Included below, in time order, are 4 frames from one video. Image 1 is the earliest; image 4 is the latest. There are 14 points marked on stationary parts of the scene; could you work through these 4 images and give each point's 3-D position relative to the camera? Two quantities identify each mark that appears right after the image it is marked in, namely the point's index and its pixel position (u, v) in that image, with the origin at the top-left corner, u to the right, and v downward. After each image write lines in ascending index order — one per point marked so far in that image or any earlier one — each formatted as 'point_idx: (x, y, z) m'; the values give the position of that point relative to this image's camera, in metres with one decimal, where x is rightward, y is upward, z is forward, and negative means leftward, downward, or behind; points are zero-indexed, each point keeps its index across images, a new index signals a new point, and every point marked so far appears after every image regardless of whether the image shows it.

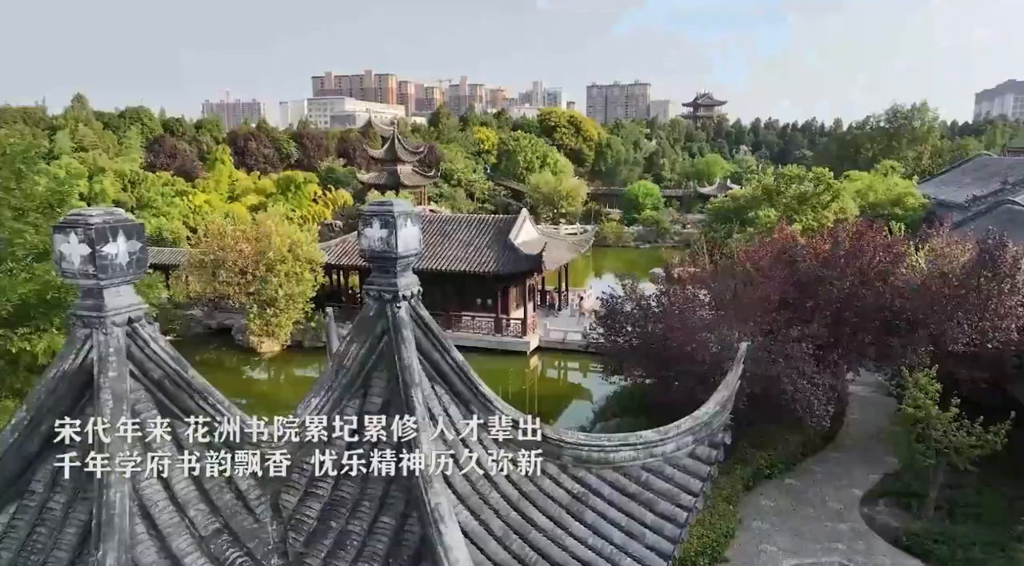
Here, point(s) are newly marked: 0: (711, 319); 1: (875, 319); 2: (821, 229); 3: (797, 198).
0: (+2.1, -0.4, +7.8) m
1: (+3.9, -0.4, +8.2) m
2: (+4.1, +0.7, +10.0) m
3: (+5.4, +1.6, +14.3) m
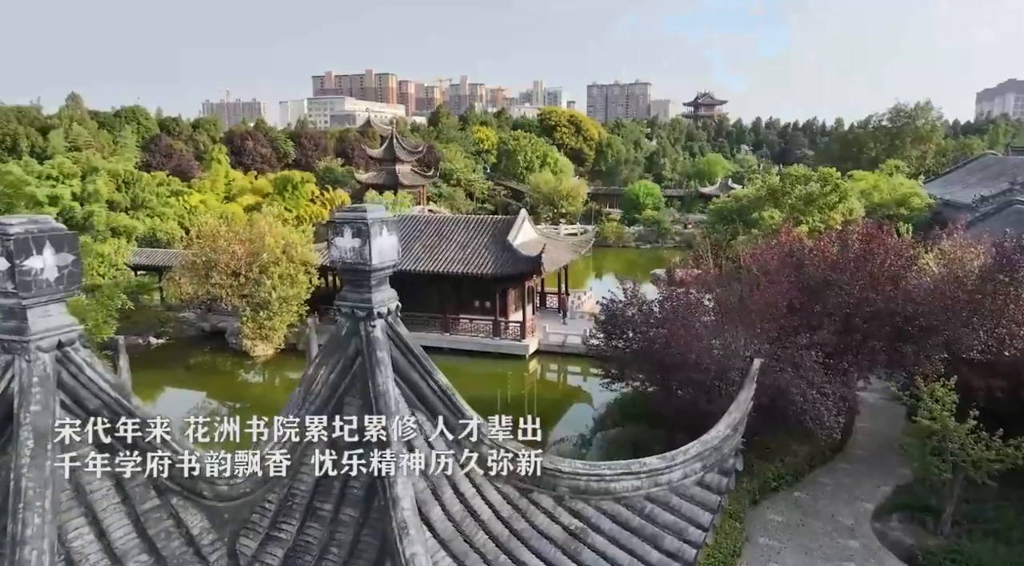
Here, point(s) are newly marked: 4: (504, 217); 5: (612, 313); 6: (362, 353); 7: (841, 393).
0: (+2.0, -0.4, +7.5) m
1: (+3.9, -0.4, +7.9) m
2: (+4.1, +0.7, +9.7) m
3: (+5.3, +1.5, +13.9) m
4: (-0.2, +1.5, +17.1) m
5: (+1.2, -0.4, +8.9) m
6: (-0.5, -0.2, +2.6) m
7: (+3.2, -1.1, +7.3) m
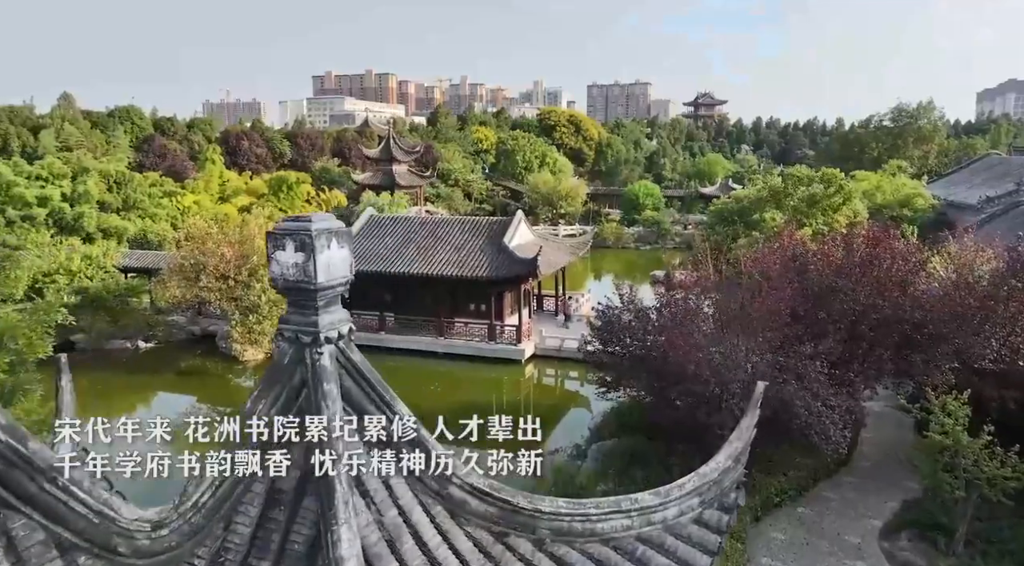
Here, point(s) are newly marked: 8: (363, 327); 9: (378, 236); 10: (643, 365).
0: (+1.9, -0.5, +7.2) m
1: (+3.8, -0.5, +7.6) m
2: (+4.0, +0.6, +9.4) m
3: (+5.3, +1.5, +13.6) m
4: (-0.3, +1.4, +16.8) m
5: (+1.1, -0.4, +8.5) m
6: (-0.6, -0.3, +2.2) m
7: (+3.1, -1.1, +7.0) m
8: (-3.3, -1.0, +16.8) m
9: (-3.1, +1.1, +17.2) m
10: (+1.3, -0.9, +7.7) m
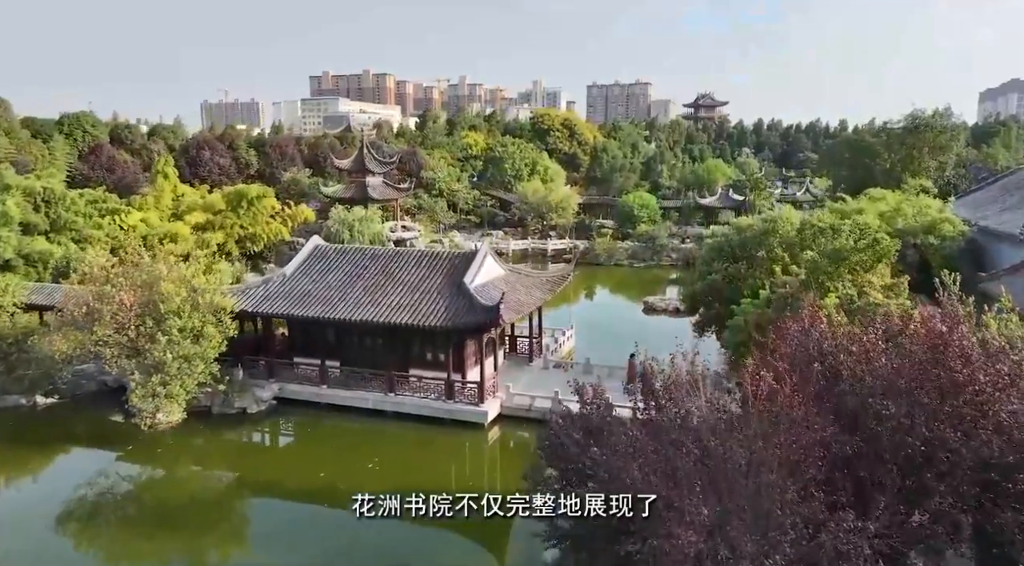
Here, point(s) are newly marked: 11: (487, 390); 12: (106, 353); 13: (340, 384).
0: (+1.2, -1.3, +4.8) m
1: (+3.1, -1.3, +5.2) m
2: (+3.3, -0.3, +6.9) m
3: (+4.6, +0.6, +11.2) m
4: (-0.9, +0.6, +14.4) m
5: (+0.4, -1.3, +6.1) m
6: (-1.3, -1.1, -0.2) m
7: (+2.4, -2.0, +4.6) m
8: (-4.0, -1.8, +14.4) m
9: (-3.7, +0.2, +14.8) m
10: (+0.7, -1.7, +5.3) m
11: (-0.4, -1.9, +13.3) m
12: (-6.7, -1.1, +12.8) m
13: (-3.2, -1.9, +14.1) m
